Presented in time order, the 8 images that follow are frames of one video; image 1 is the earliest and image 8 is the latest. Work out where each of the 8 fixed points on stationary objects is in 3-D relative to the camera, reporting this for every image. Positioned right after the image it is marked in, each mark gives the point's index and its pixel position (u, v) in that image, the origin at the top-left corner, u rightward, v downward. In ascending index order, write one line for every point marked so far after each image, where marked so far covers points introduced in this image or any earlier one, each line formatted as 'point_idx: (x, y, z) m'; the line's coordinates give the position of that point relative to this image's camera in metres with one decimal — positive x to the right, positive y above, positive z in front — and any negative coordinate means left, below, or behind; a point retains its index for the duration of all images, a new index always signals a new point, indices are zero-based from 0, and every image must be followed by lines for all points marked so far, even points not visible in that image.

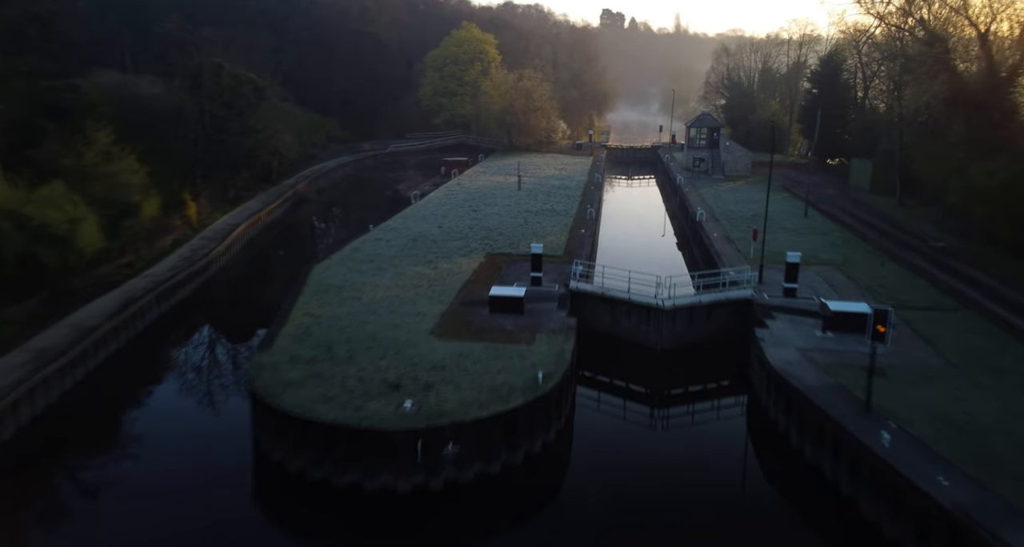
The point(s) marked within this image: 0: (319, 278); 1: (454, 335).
0: (-6.0, -0.2, +19.0) m
1: (-1.4, -1.5, +14.7) m
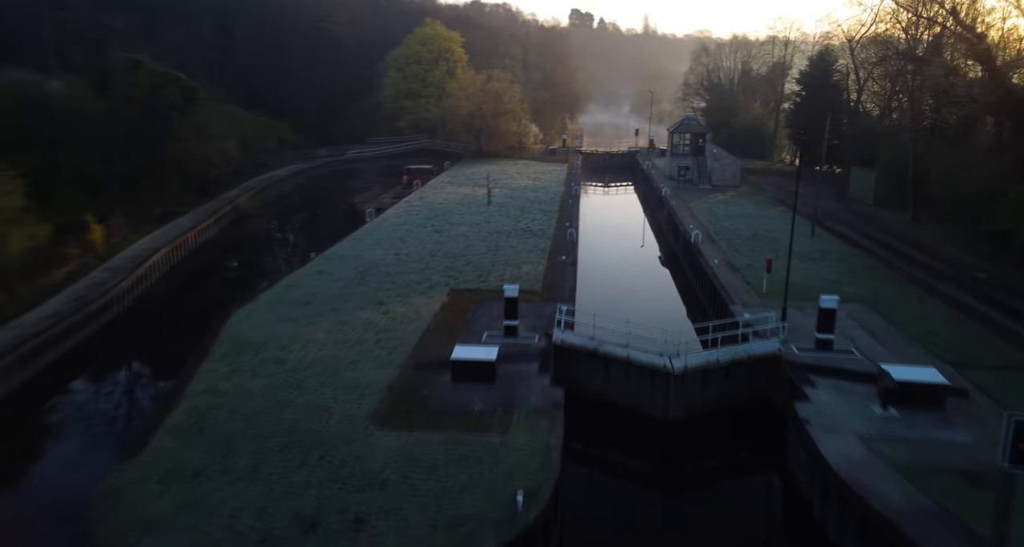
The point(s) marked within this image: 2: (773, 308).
0: (-6.7, -1.4, +15.0) m
1: (-1.9, -2.6, +11.0) m
2: (+6.8, -0.9, +16.0) m
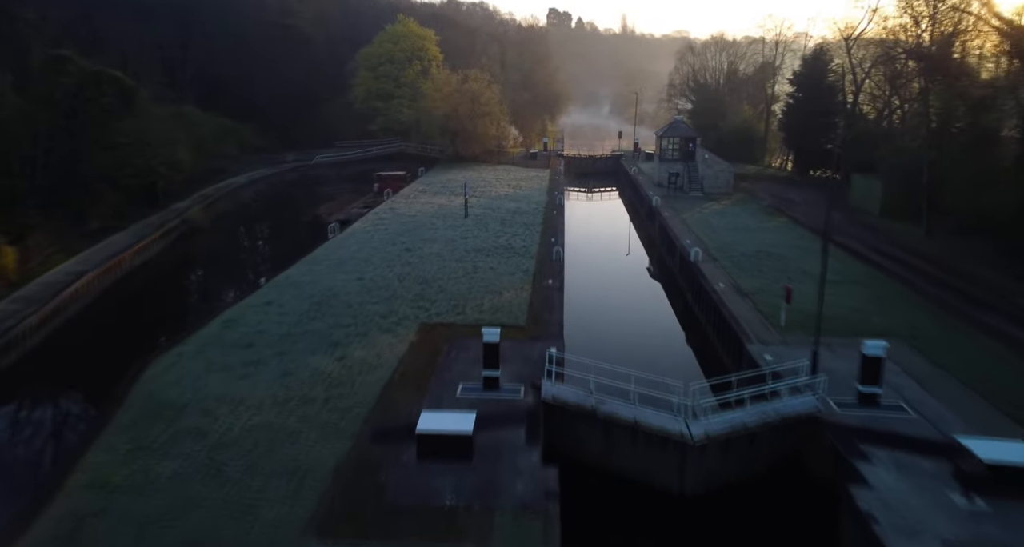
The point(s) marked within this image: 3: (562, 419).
0: (-7.1, -2.3, +12.2) m
1: (-2.2, -3.5, +8.4) m
2: (+6.4, -1.7, +13.7) m
3: (+0.9, -2.7, +11.7) m
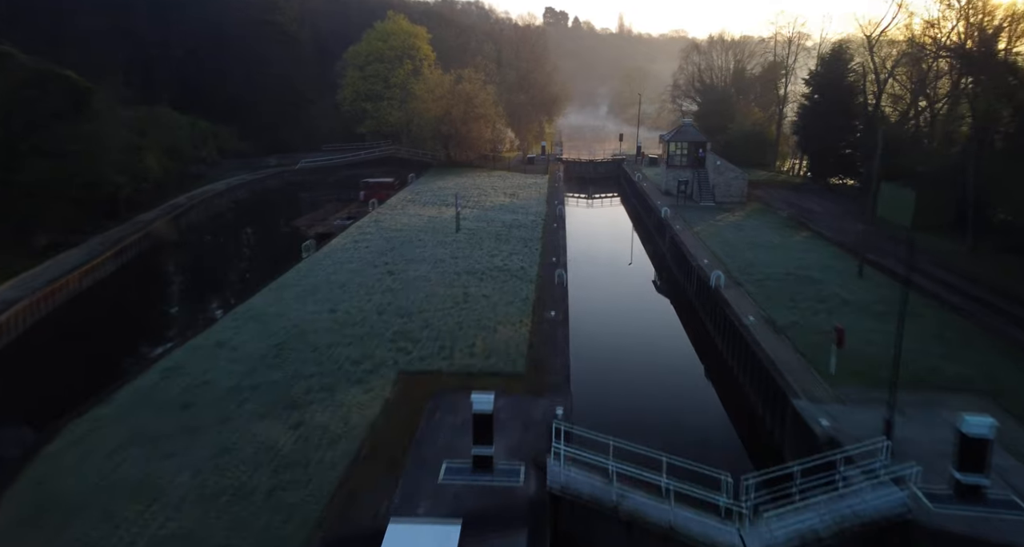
0: (-7.2, -3.1, +9.6) m
1: (-2.2, -4.3, +5.8) m
2: (+6.3, -2.5, +11.1) m
3: (+0.9, -3.6, +9.1) m
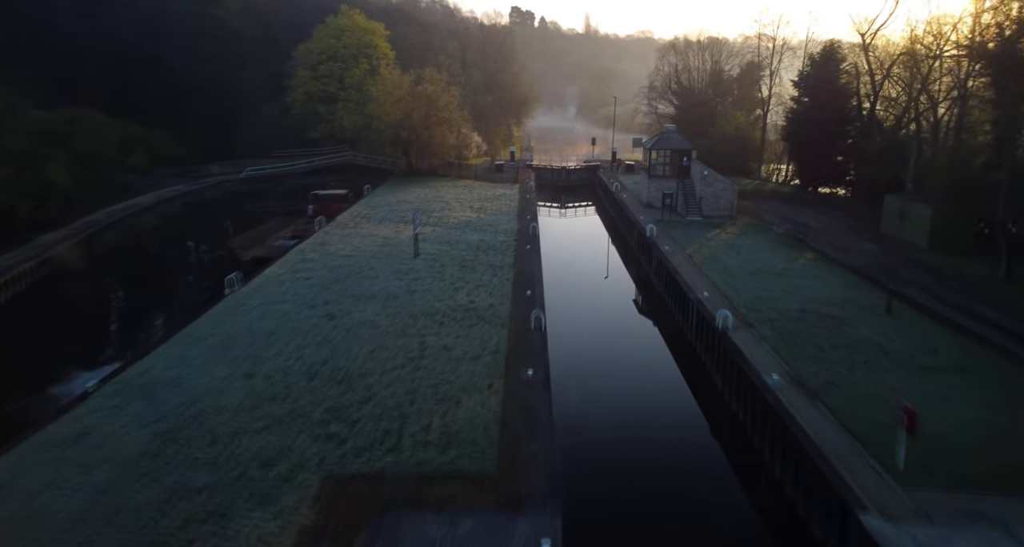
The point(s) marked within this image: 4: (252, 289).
0: (-7.5, -4.3, +5.9) m
1: (-2.3, -5.4, +2.3) m
2: (+5.9, -3.5, +8.0) m
3: (+0.6, -4.6, +5.8) m
4: (-7.7, -0.5, +18.4) m
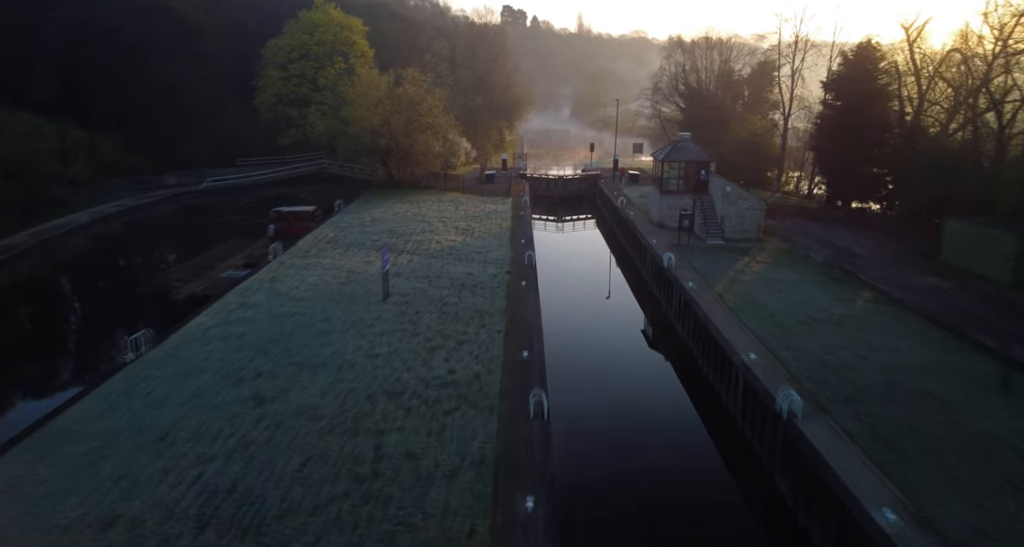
0: (-7.5, -5.6, +1.6) m
1: (-2.3, -6.7, -1.9) m
2: (+5.8, -4.8, +3.9) m
3: (+0.6, -5.9, +1.6) m
4: (-7.9, -1.8, +14.1) m
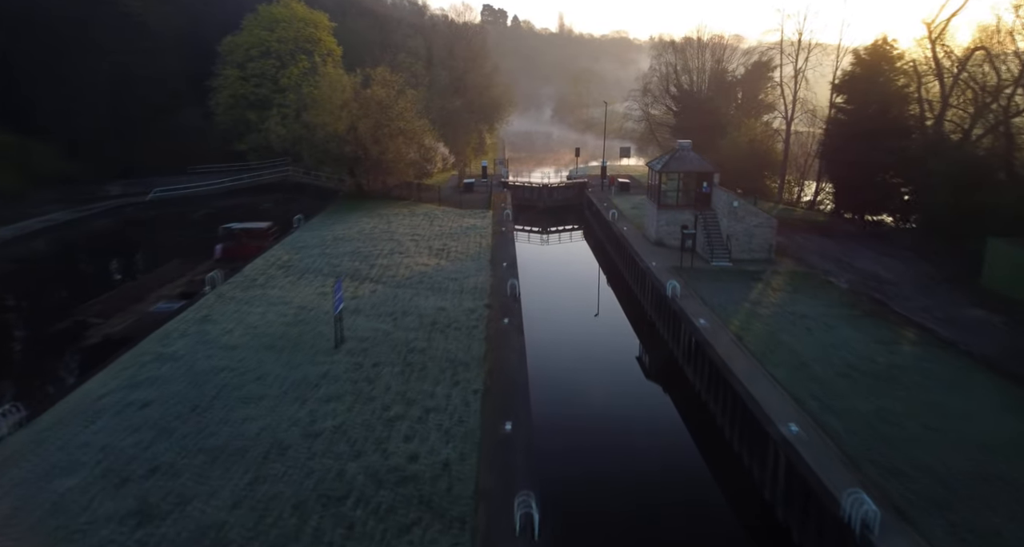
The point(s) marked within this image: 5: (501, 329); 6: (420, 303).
0: (-7.5, -6.6, -1.7) m
1: (-2.2, -7.6, -5.1) m
2: (+5.8, -5.7, +1.0) m
3: (+0.6, -6.9, -1.5) m
4: (-8.3, -2.8, +10.8) m
5: (-0.3, -1.4, +15.6) m
6: (-2.6, -0.8, +17.5) m
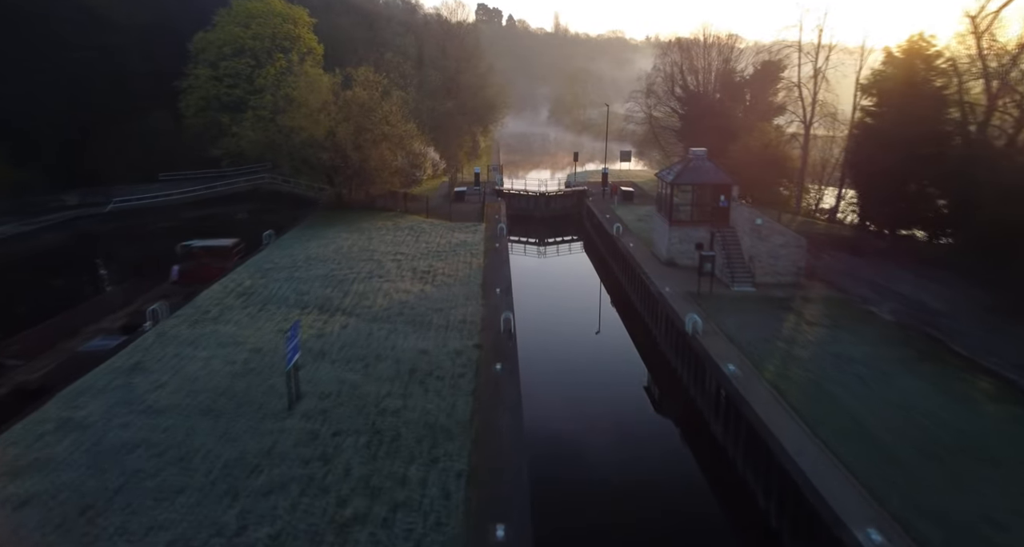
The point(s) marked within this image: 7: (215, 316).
0: (-7.5, -7.4, -4.5) m
1: (-2.2, -8.5, -7.8) m
2: (+5.8, -6.5, -1.6) m
3: (+0.6, -7.7, -4.2) m
4: (-8.4, -3.7, +8.1) m
5: (-0.5, -2.3, +12.9) m
6: (-2.8, -1.6, +14.8) m
7: (-8.2, -1.0, +16.9) m
